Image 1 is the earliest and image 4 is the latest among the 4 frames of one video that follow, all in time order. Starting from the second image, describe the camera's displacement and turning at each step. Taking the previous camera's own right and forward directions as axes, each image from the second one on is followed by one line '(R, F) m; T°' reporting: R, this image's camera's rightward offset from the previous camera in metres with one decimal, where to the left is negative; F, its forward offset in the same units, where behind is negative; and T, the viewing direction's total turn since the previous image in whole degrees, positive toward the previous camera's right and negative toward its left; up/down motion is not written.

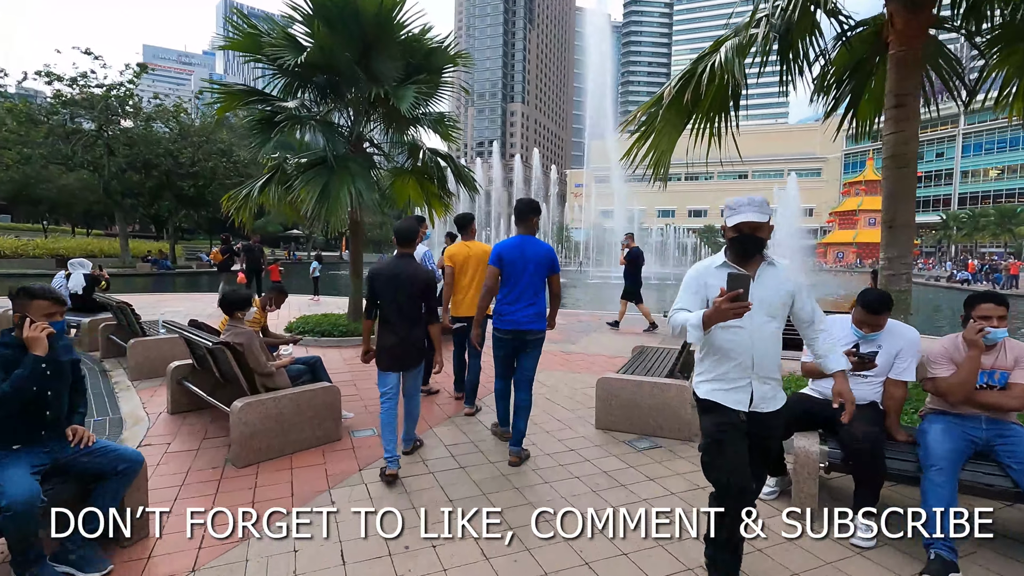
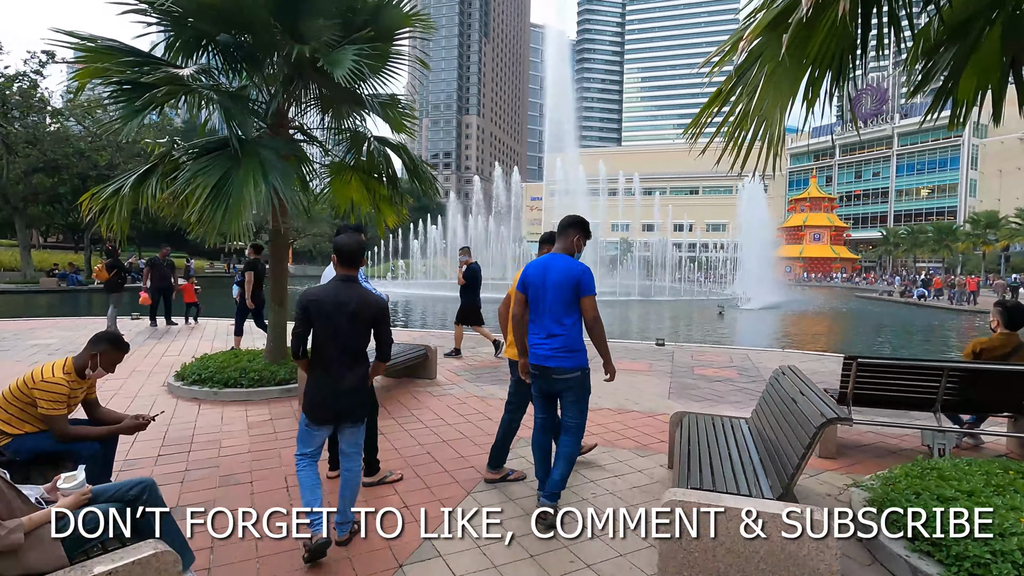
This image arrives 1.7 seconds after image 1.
(-0.2, +1.9) m; +5°
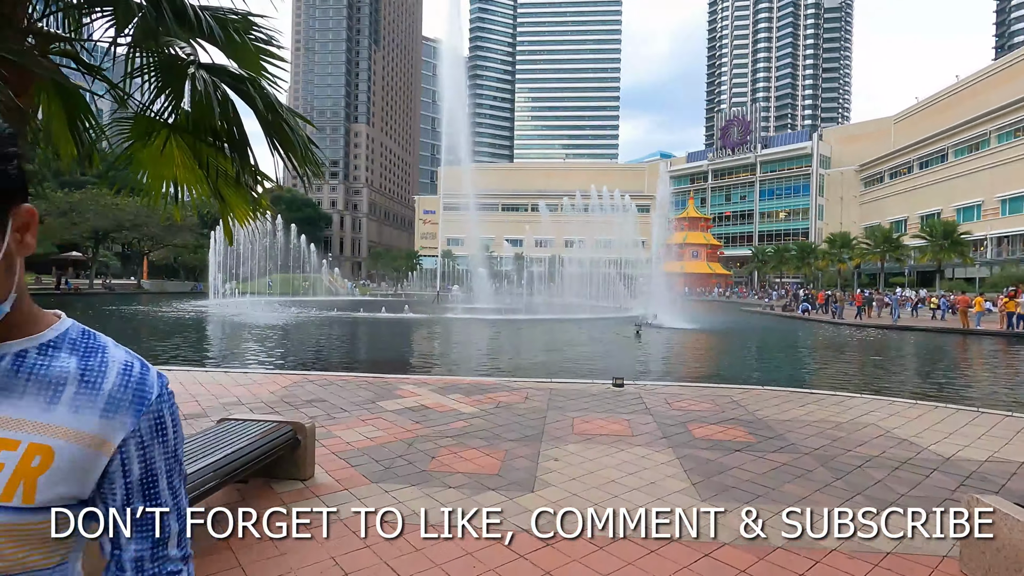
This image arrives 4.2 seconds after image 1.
(-0.3, +2.5) m; +11°
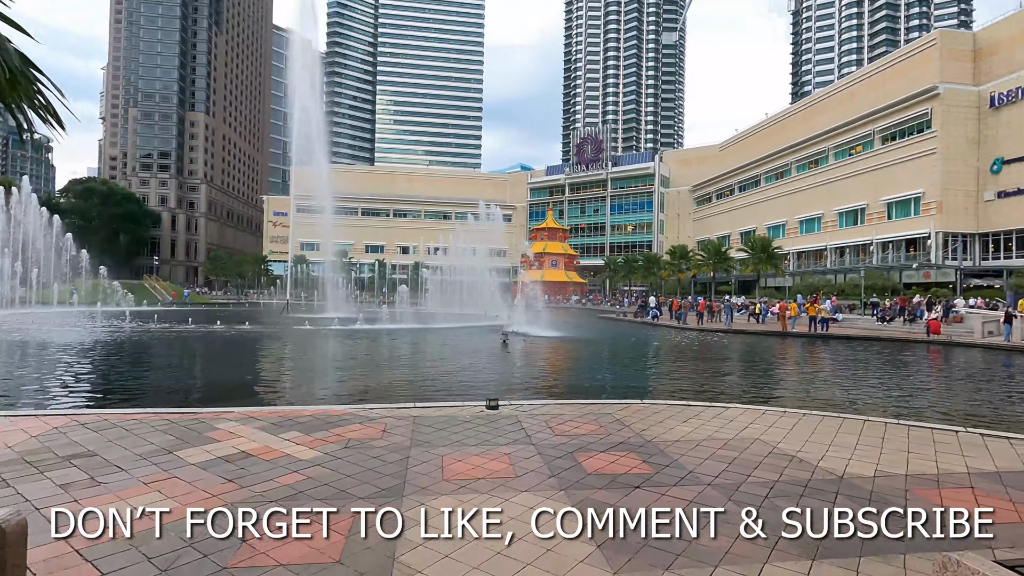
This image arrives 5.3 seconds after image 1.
(+0.1, +1.1) m; +15°
